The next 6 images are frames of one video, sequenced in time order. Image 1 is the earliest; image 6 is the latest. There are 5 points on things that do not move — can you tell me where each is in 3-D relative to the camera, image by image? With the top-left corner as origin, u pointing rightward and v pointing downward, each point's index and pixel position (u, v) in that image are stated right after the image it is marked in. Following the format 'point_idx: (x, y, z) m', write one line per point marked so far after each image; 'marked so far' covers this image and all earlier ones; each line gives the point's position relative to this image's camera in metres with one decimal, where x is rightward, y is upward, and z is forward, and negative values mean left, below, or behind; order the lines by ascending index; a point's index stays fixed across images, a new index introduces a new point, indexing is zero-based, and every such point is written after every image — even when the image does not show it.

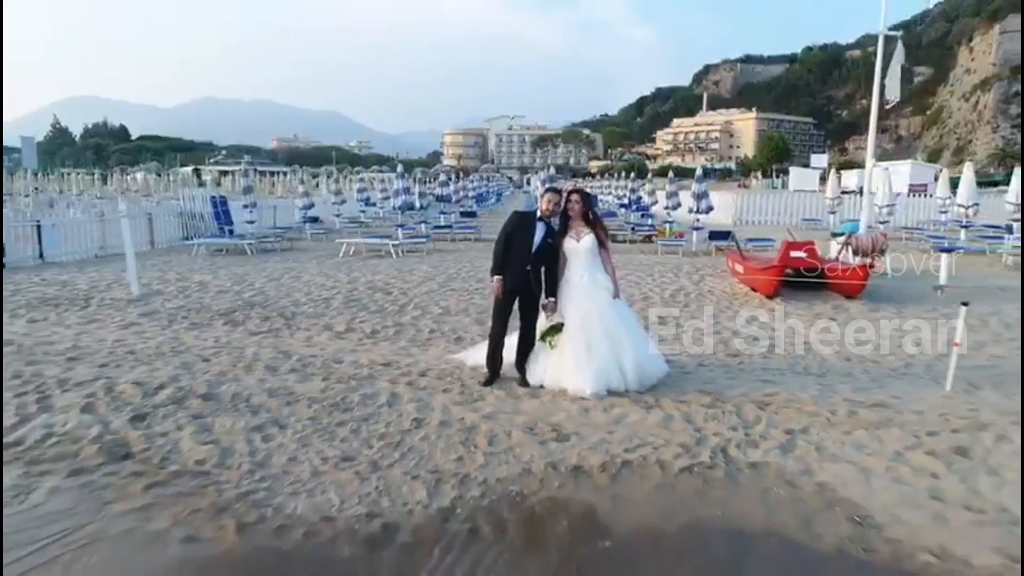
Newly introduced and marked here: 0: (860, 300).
0: (+5.6, -0.2, +7.4) m
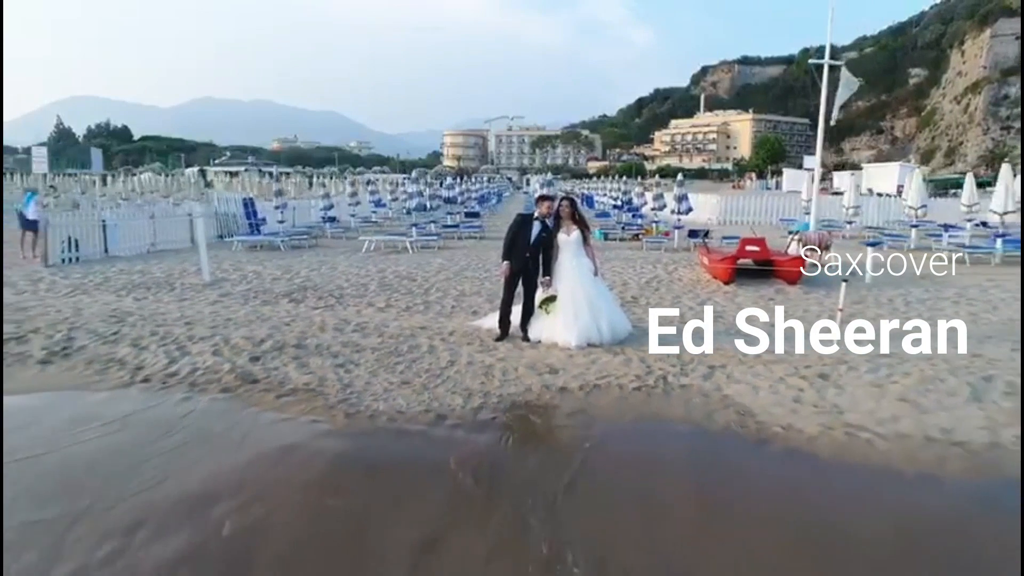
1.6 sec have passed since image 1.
0: (+5.6, 0.0, +9.1) m
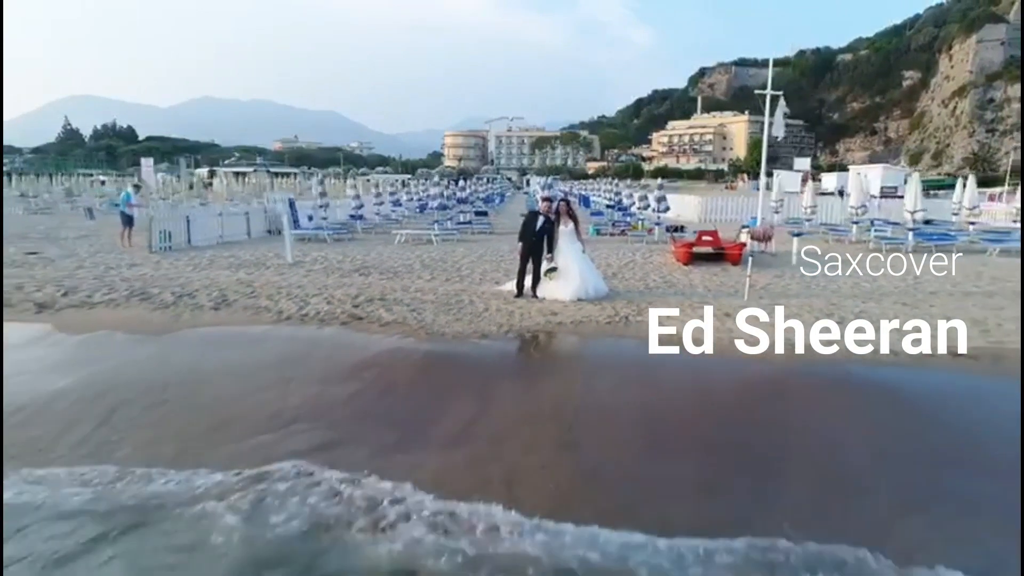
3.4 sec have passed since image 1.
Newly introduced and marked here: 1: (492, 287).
0: (+5.9, +0.6, +11.9) m
1: (-0.4, 0.0, +9.8) m
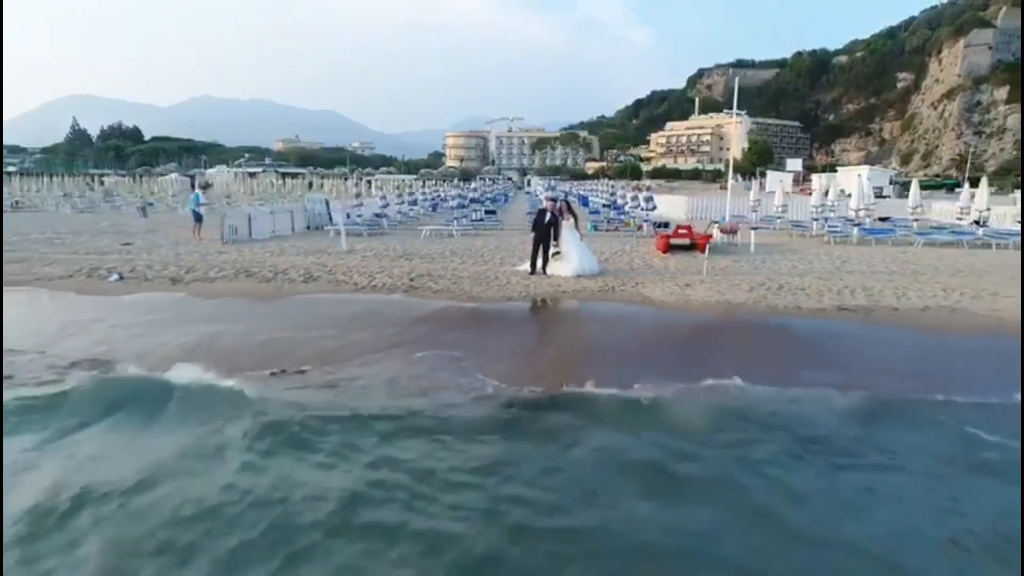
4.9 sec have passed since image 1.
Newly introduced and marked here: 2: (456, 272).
0: (+6.3, +1.1, +14.8) m
1: (-0.1, +0.5, +12.6) m
2: (-1.5, +0.4, +12.0) m
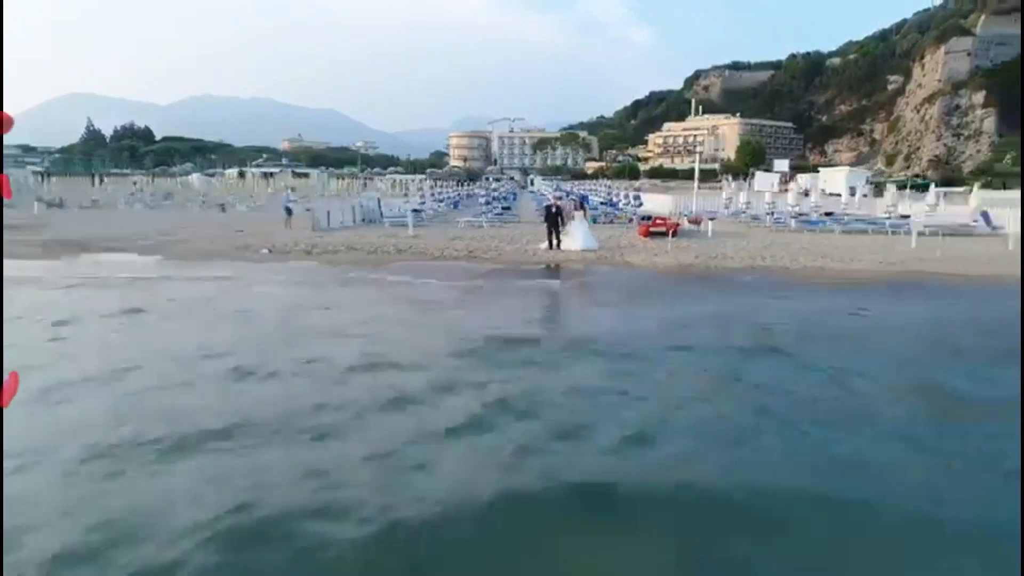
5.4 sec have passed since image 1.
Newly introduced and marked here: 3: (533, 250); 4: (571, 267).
0: (+7.2, +2.2, +20.1) m
1: (+0.8, +1.6, +17.9) m
2: (-0.6, +1.5, +17.3) m
3: (+0.7, +1.4, +17.3) m
4: (+2.0, +0.7, +15.6) m
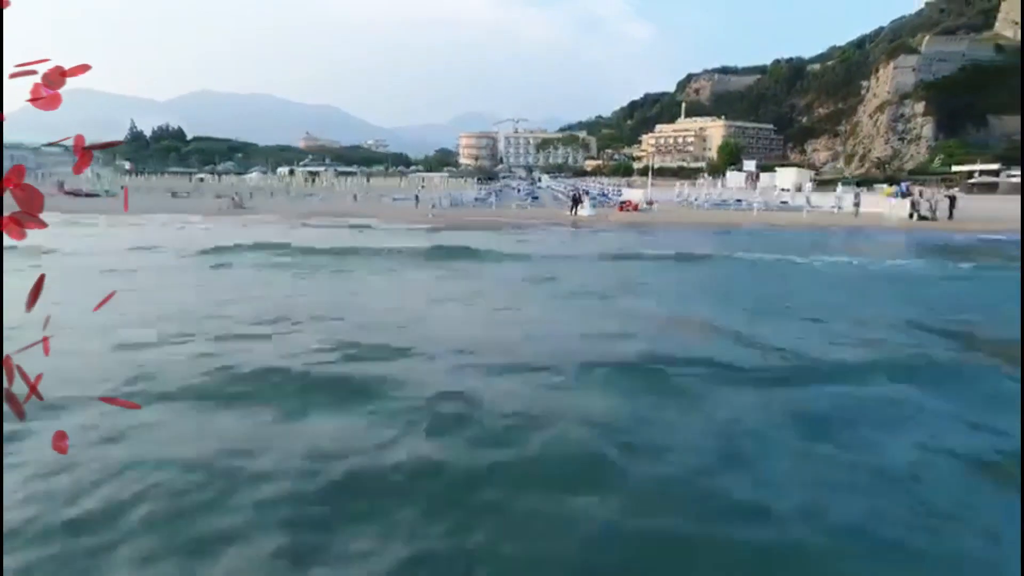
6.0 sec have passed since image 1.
0: (+10.0, +6.1, +37.1) m
1: (+3.7, +5.5, +35.0) m
2: (+2.3, +5.4, +34.4) m
3: (+3.6, +5.3, +34.3) m
4: (+4.9, +4.6, +32.7) m
